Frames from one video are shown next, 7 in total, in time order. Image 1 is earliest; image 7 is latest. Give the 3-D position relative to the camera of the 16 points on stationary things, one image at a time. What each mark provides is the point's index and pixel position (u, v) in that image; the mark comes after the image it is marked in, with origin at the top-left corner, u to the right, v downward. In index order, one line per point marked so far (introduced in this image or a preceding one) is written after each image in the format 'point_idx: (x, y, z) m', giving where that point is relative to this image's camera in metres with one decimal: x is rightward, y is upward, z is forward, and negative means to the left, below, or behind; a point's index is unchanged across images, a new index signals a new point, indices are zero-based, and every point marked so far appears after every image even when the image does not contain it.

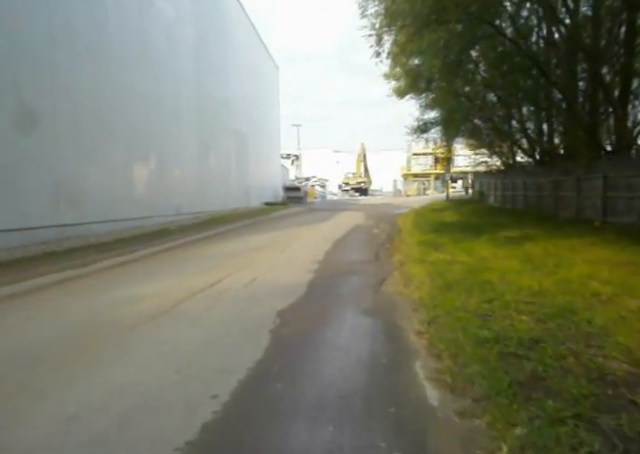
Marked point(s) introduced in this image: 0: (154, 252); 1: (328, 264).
0: (-4.7, -0.7, +13.1) m
1: (+0.2, -0.8, +9.5) m
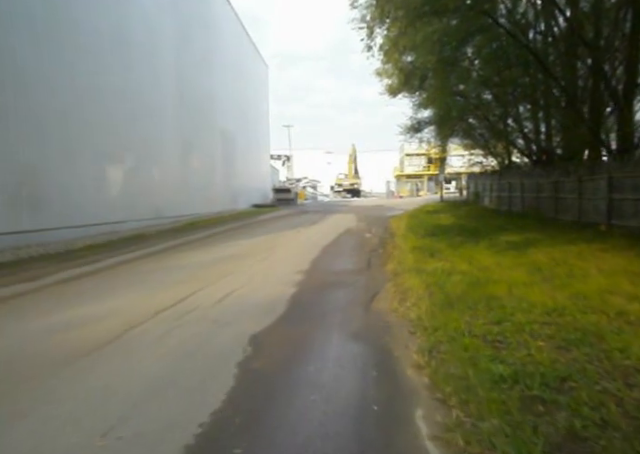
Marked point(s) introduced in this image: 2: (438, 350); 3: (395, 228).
0: (-5.0, -0.8, +12.1) m
1: (-0.1, -0.9, +8.6) m
2: (+1.1, -1.2, +4.4) m
3: (+2.8, -0.1, +17.7) m
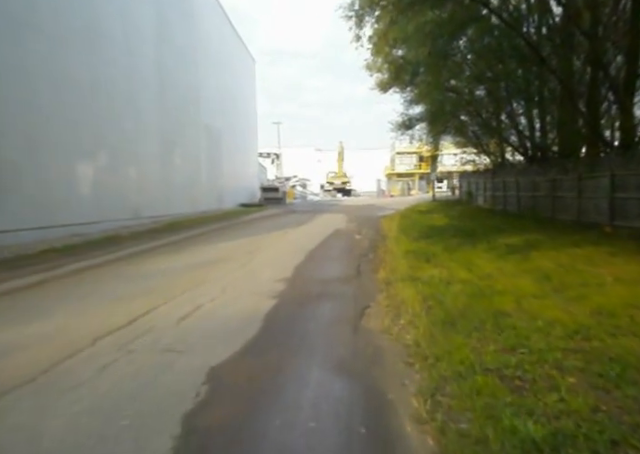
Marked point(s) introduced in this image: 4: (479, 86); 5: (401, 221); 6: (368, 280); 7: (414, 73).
0: (-5.4, -0.9, +11.1) m
1: (-0.4, -1.0, +7.7) m
2: (+0.9, -1.2, +3.5) m
3: (+2.4, -0.1, +16.8) m
4: (+6.7, +5.9, +19.8) m
5: (+3.3, +0.2, +19.2) m
6: (+0.8, -0.9, +8.0) m
7: (+3.9, +6.4, +19.4) m
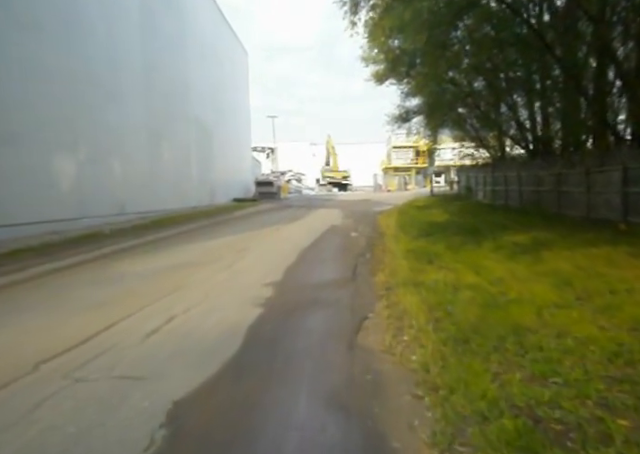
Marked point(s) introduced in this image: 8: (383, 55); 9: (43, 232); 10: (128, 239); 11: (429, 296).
0: (-5.5, -0.8, +10.2) m
1: (-0.5, -0.9, +6.9) m
2: (+0.8, -1.2, +2.7) m
3: (+2.2, 0.0, +16.0) m
4: (+6.4, +6.1, +19.0) m
5: (+3.1, +0.4, +18.4) m
6: (+0.7, -0.9, +7.2) m
7: (+3.7, +6.5, +18.6) m
8: (+2.7, +7.2, +19.7) m
9: (-8.2, -0.2, +14.0) m
10: (-5.8, -0.4, +14.1) m
11: (+1.4, -0.9, +6.0) m
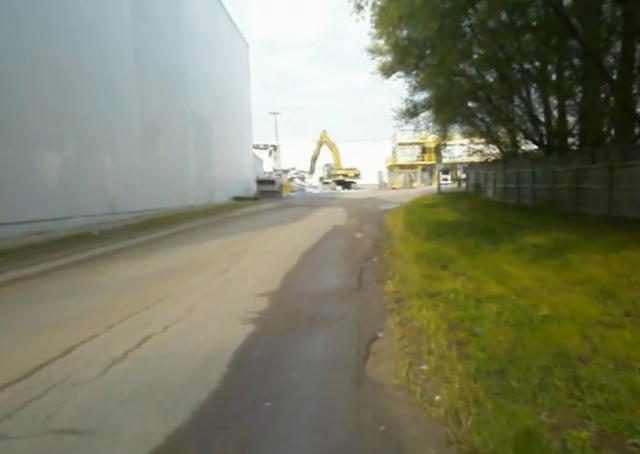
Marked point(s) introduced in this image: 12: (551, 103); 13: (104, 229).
0: (-5.5, -0.8, +9.4) m
1: (-0.5, -1.0, +6.0) m
2: (+0.8, -1.3, +1.9) m
3: (+2.3, 0.0, +15.1) m
4: (+6.6, +6.1, +18.1) m
5: (+3.2, +0.4, +17.5) m
6: (+0.7, -0.9, +6.3) m
7: (+3.8, +6.5, +17.7) m
8: (+2.8, +7.3, +18.8) m
9: (-8.2, -0.2, +13.2) m
10: (-5.7, -0.4, +13.3) m
11: (+1.4, -0.9, +5.2) m
12: (+9.5, +5.0, +19.2) m
13: (-7.3, -0.1, +16.0) m
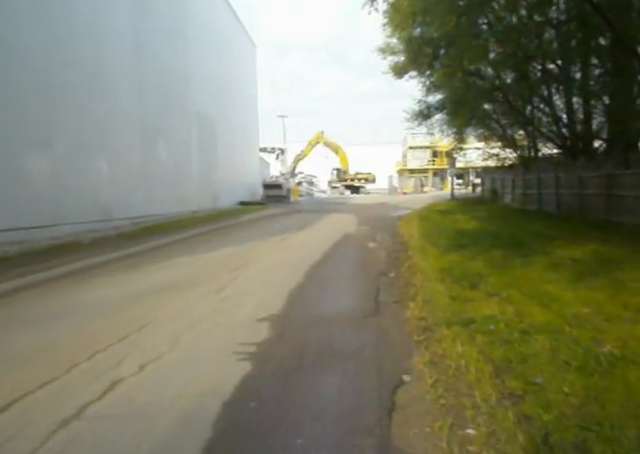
0: (-5.3, -1.0, +8.6) m
1: (-0.3, -1.1, +5.1) m
2: (+0.9, -1.4, +0.9) m
3: (+2.6, -0.2, +14.2) m
4: (+6.9, +5.8, +17.1) m
5: (+3.5, +0.1, +16.5) m
6: (+0.9, -1.1, +5.4) m
7: (+4.1, +6.3, +16.7) m
8: (+3.2, +7.0, +17.8) m
9: (-7.9, -0.4, +12.4) m
10: (-5.4, -0.6, +12.4) m
11: (+1.5, -1.0, +4.2) m
12: (+9.9, +4.7, +18.2) m
13: (-7.0, -0.3, +15.2) m
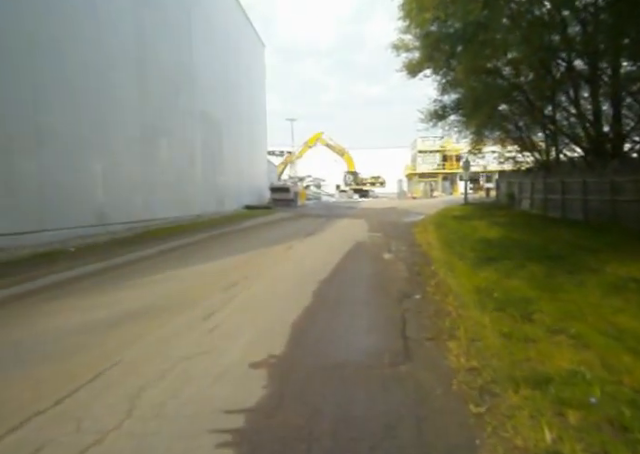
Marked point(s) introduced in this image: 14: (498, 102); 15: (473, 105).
0: (-5.1, -1.1, +7.3) m
1: (-0.2, -1.3, +3.7) m
2: (+0.9, -1.5, -0.5) m
3: (+2.8, -0.4, +12.8) m
4: (+7.2, +5.5, +15.7) m
5: (+3.8, -0.1, +15.1) m
6: (+1.0, -1.2, +4.0) m
7: (+4.4, +6.0, +15.4) m
8: (+3.5, +6.7, +16.5) m
9: (-7.7, -0.5, +11.2) m
10: (-5.2, -0.7, +11.2) m
11: (+1.6, -1.2, +2.8) m
12: (+10.2, +4.4, +16.7) m
13: (-6.8, -0.5, +13.9) m
14: (+7.1, +5.0, +18.4) m
15: (+6.2, +4.9, +18.3) m
